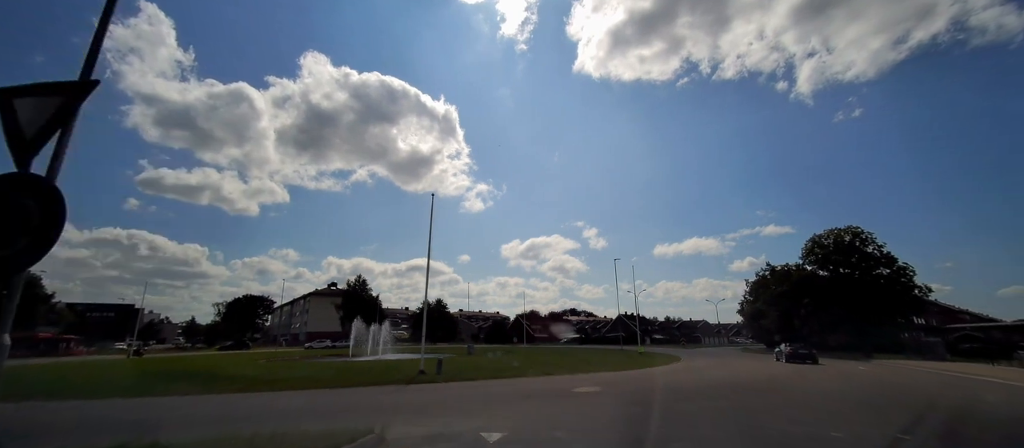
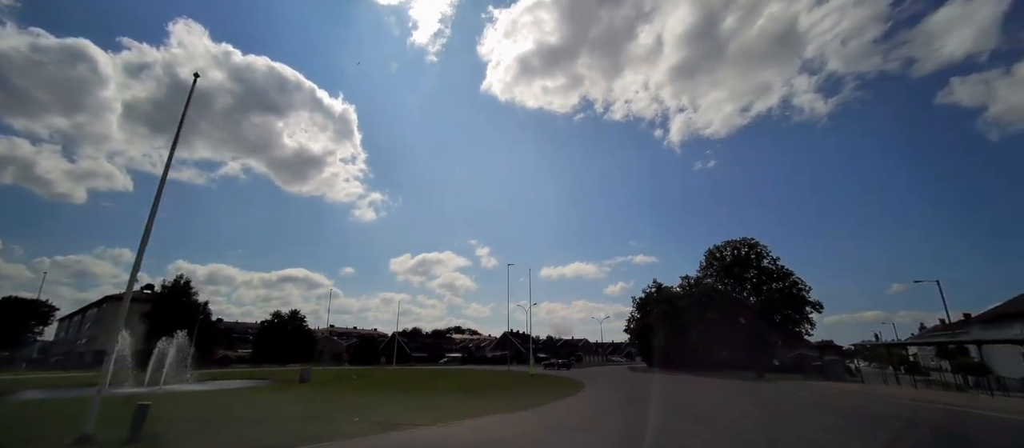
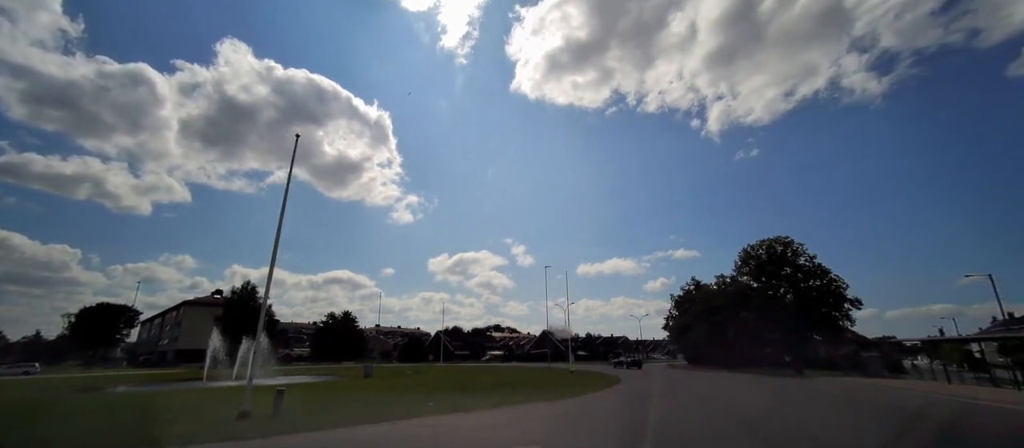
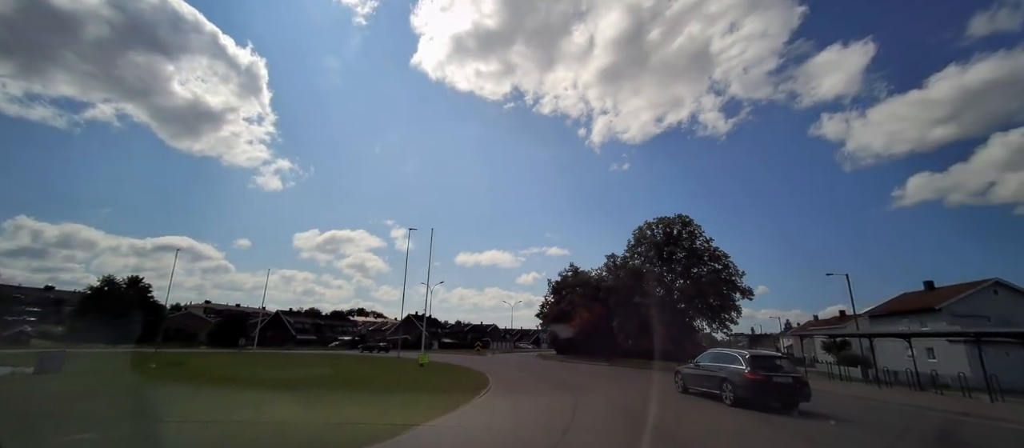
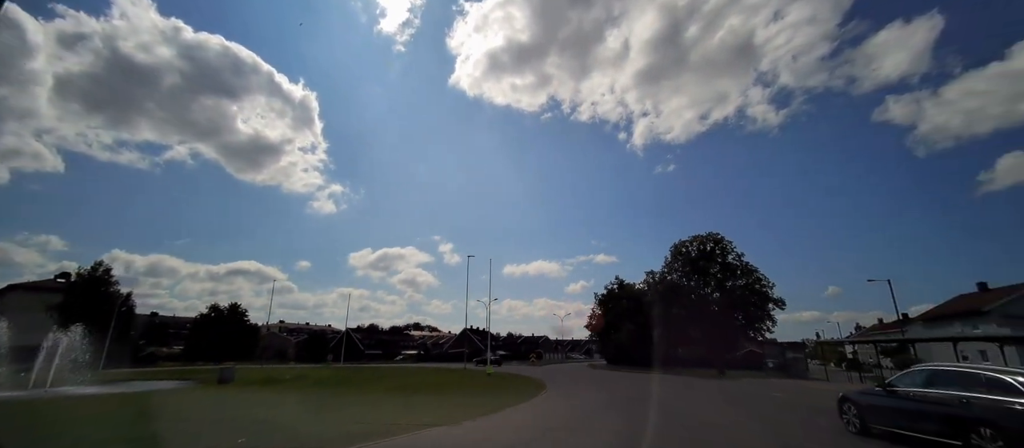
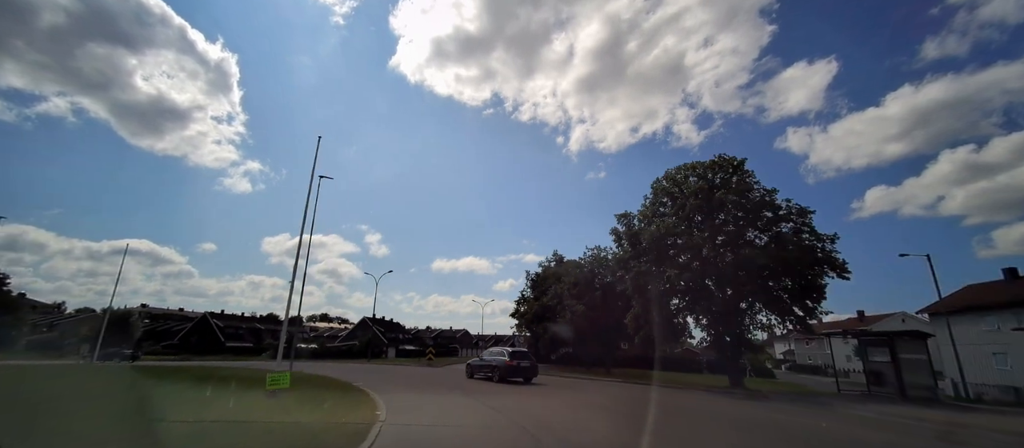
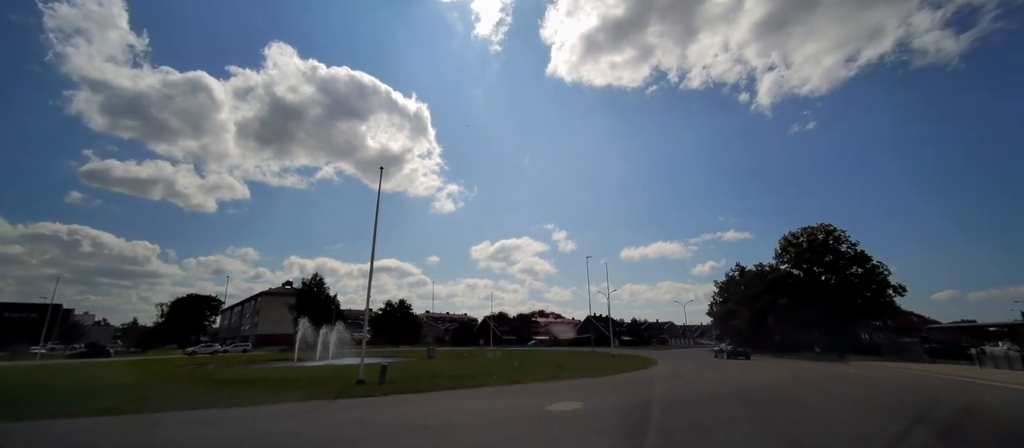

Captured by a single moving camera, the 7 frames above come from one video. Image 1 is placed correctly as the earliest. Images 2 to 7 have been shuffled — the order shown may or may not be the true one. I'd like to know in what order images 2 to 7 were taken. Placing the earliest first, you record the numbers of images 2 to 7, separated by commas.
7, 3, 2, 5, 4, 6
